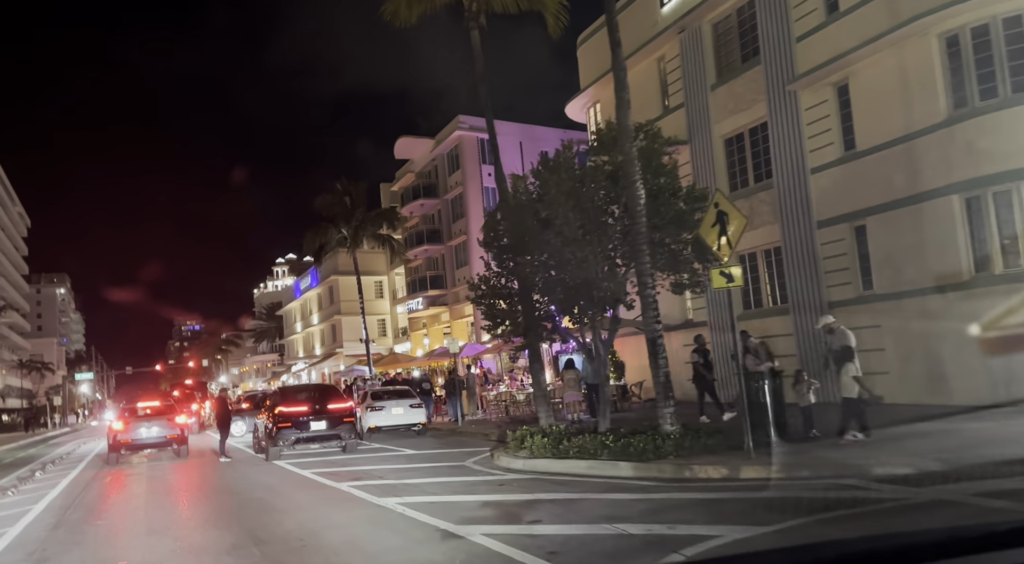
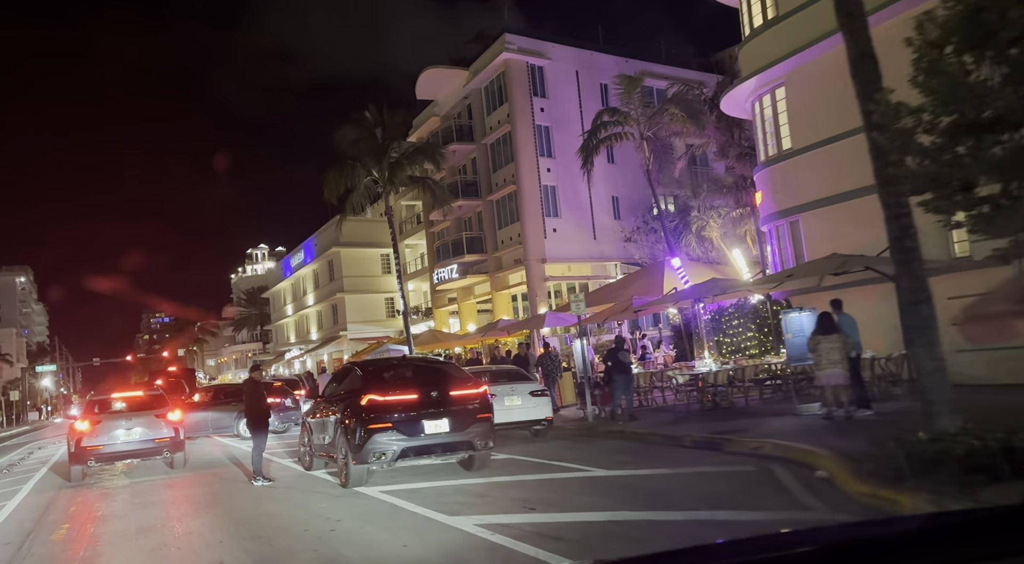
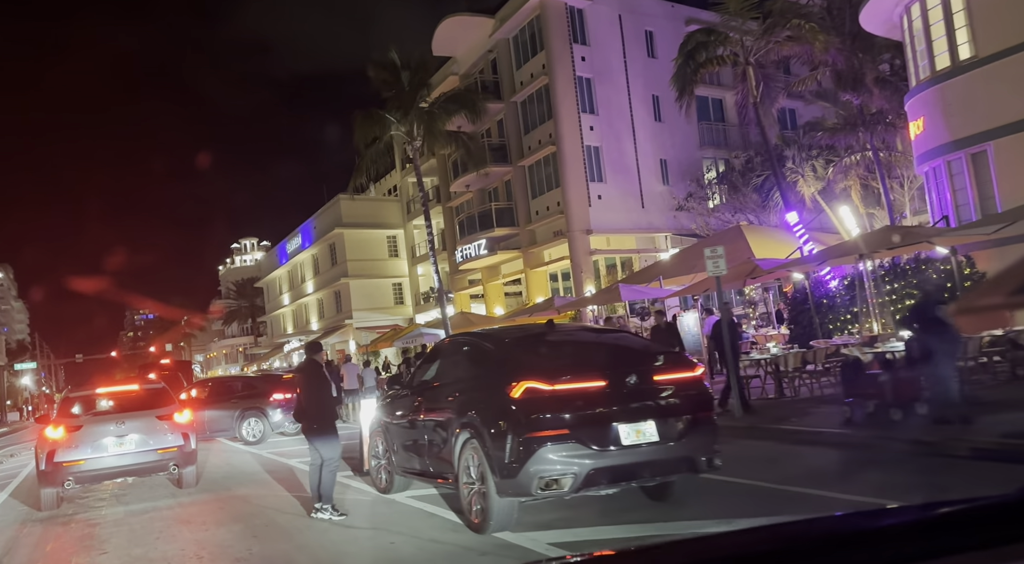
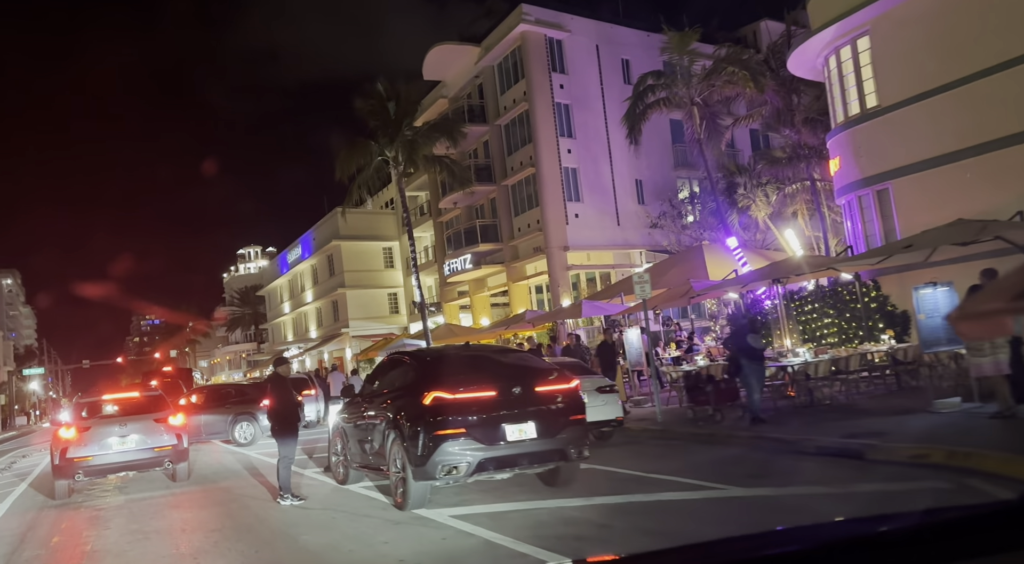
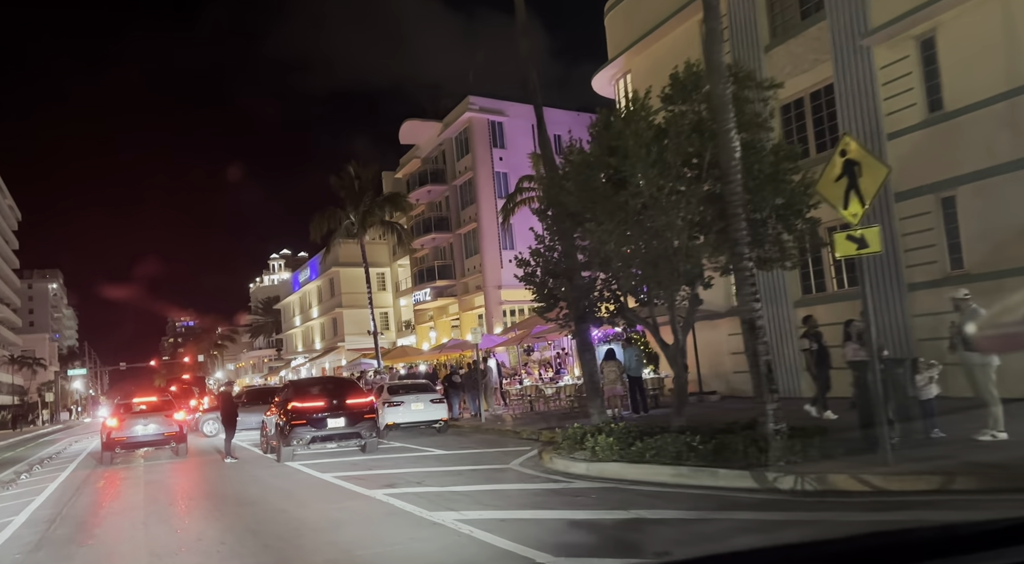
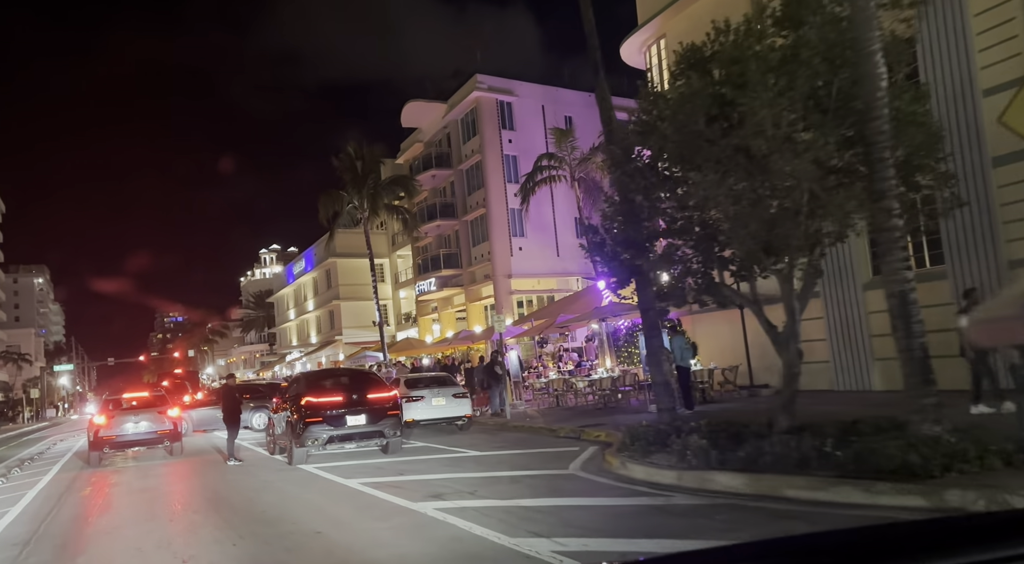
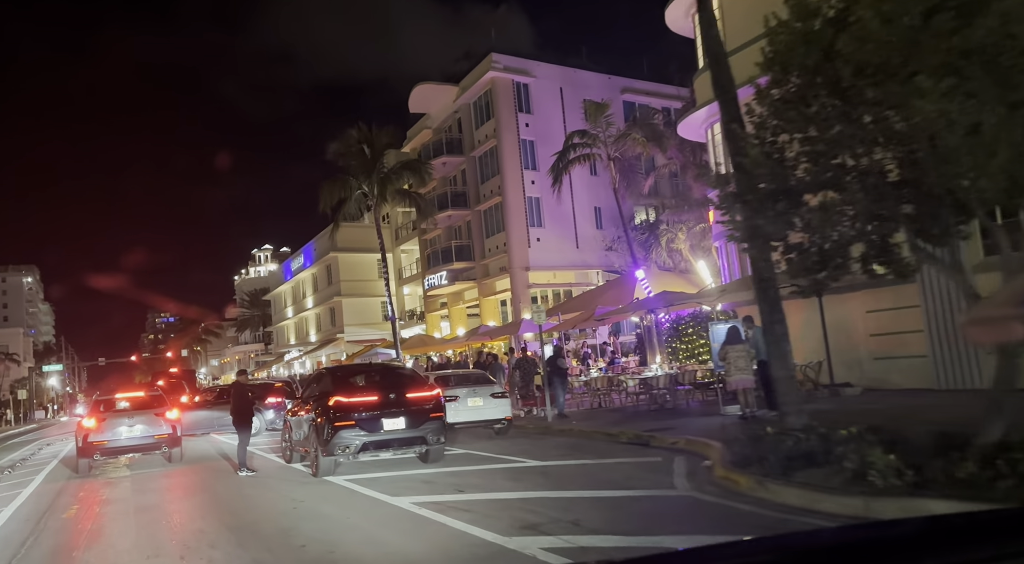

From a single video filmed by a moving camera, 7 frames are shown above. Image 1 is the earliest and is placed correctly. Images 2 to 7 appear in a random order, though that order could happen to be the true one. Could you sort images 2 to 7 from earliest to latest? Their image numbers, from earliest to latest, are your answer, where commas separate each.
5, 6, 7, 2, 4, 3
